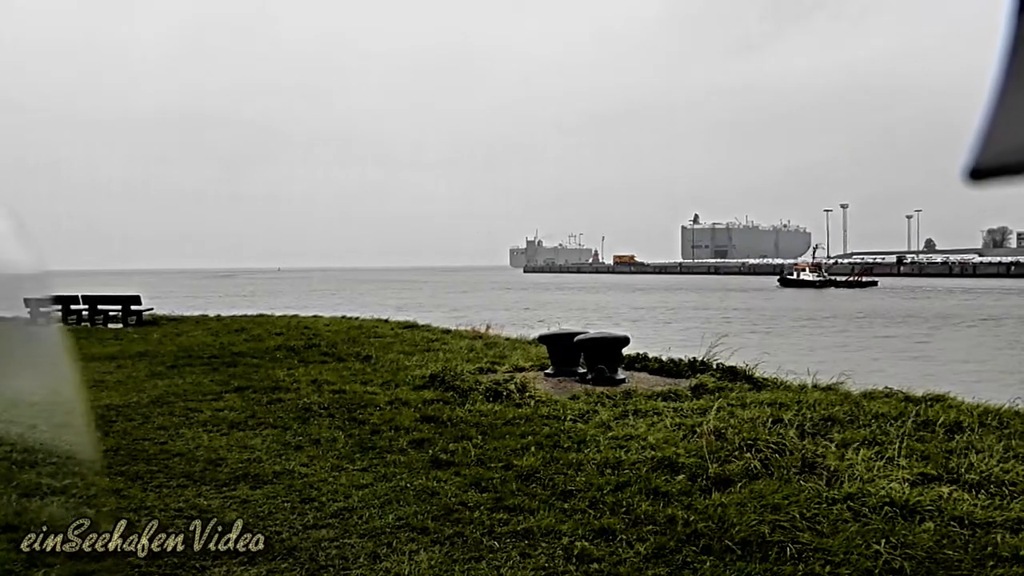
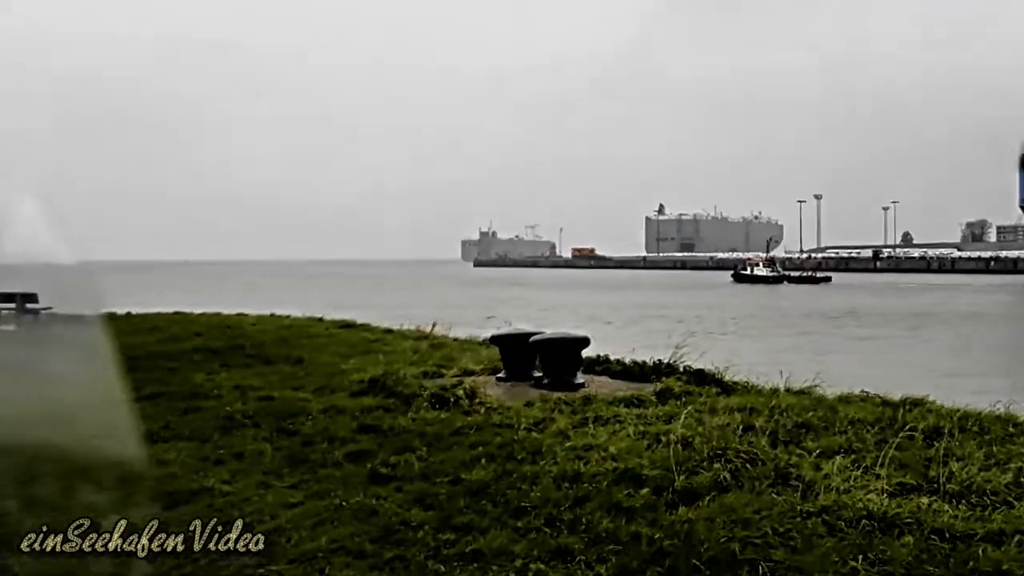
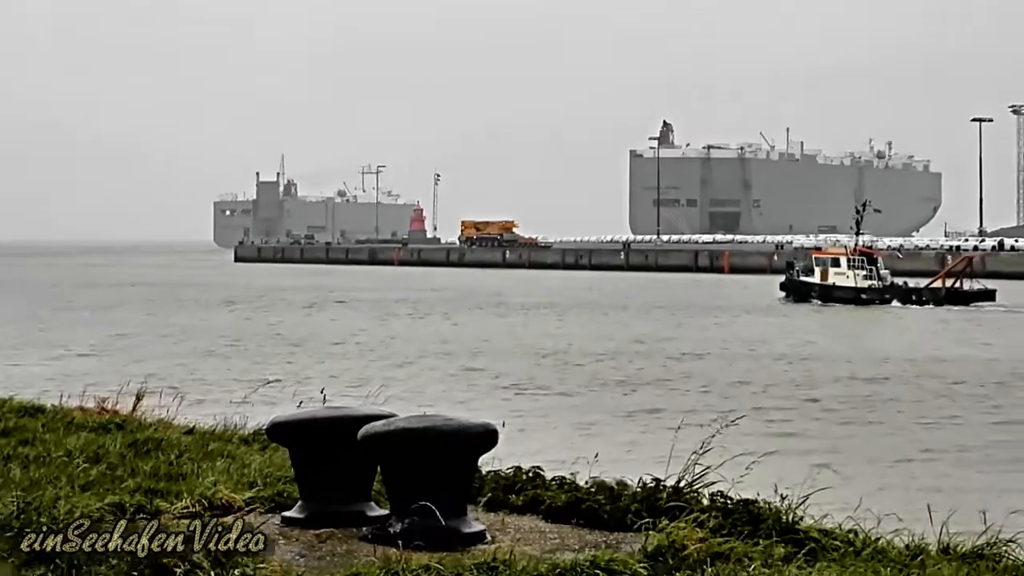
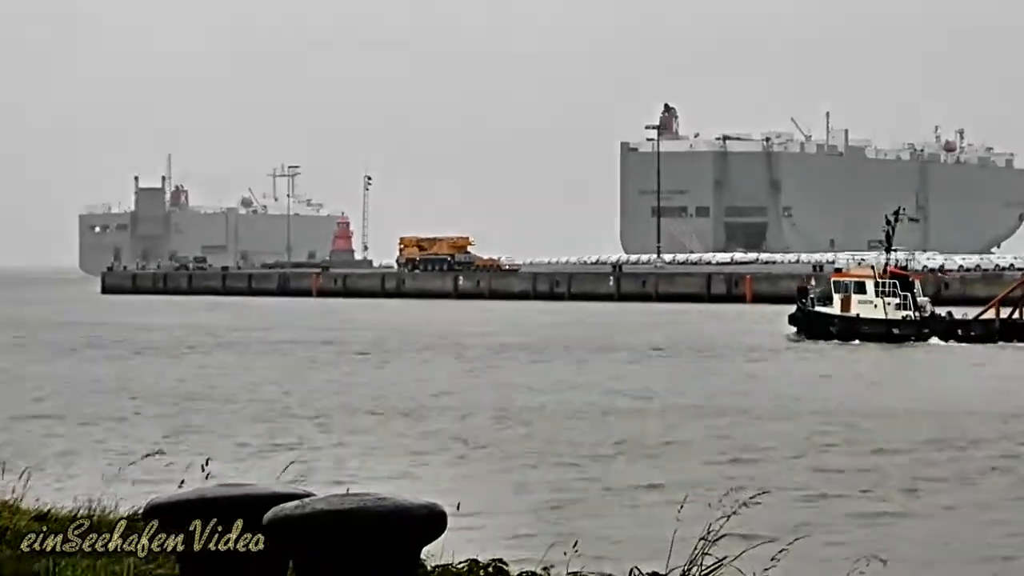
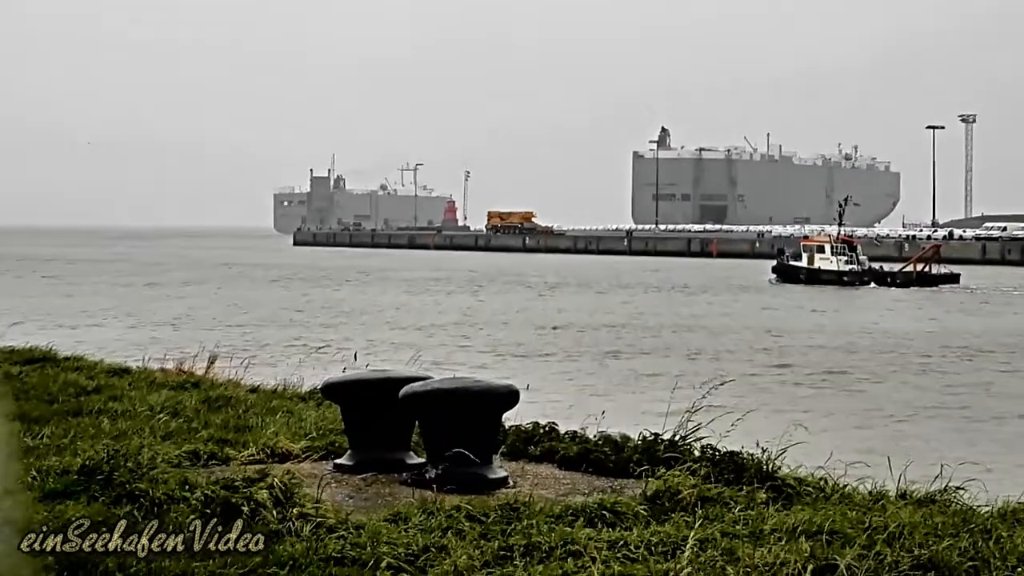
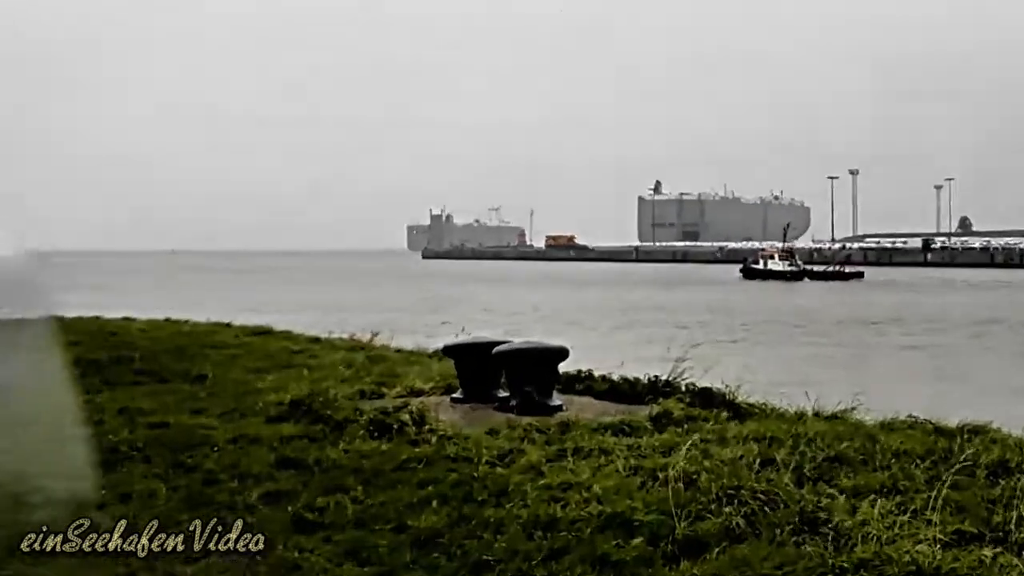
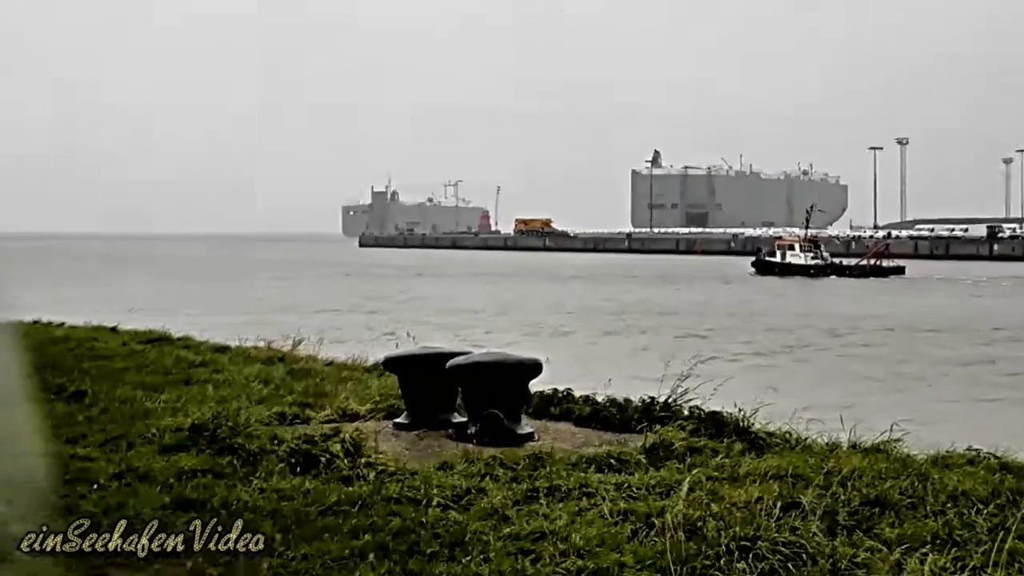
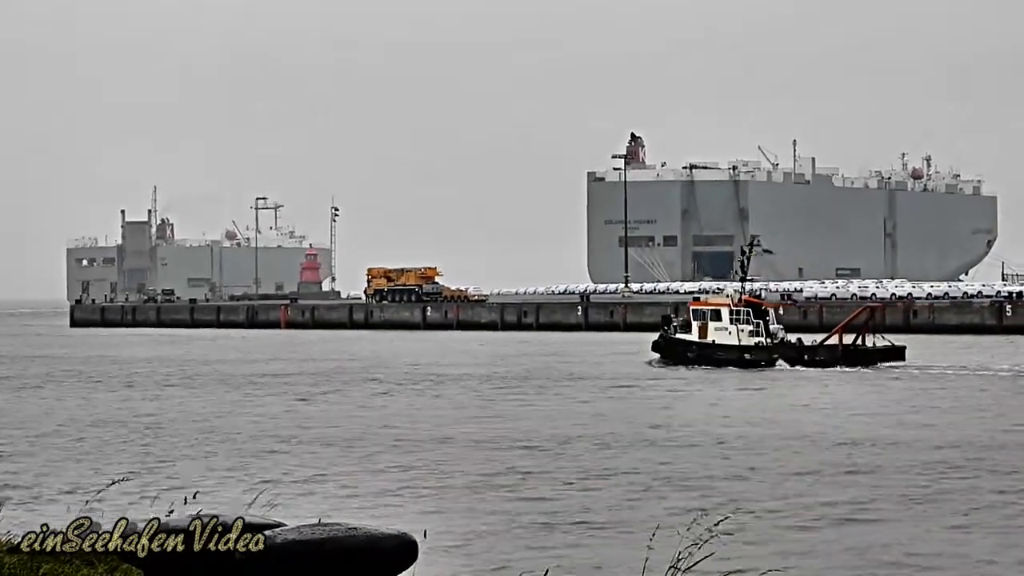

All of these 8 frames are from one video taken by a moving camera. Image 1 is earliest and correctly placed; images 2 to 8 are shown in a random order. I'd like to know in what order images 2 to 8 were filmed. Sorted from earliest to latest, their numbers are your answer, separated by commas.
2, 6, 7, 5, 3, 4, 8
